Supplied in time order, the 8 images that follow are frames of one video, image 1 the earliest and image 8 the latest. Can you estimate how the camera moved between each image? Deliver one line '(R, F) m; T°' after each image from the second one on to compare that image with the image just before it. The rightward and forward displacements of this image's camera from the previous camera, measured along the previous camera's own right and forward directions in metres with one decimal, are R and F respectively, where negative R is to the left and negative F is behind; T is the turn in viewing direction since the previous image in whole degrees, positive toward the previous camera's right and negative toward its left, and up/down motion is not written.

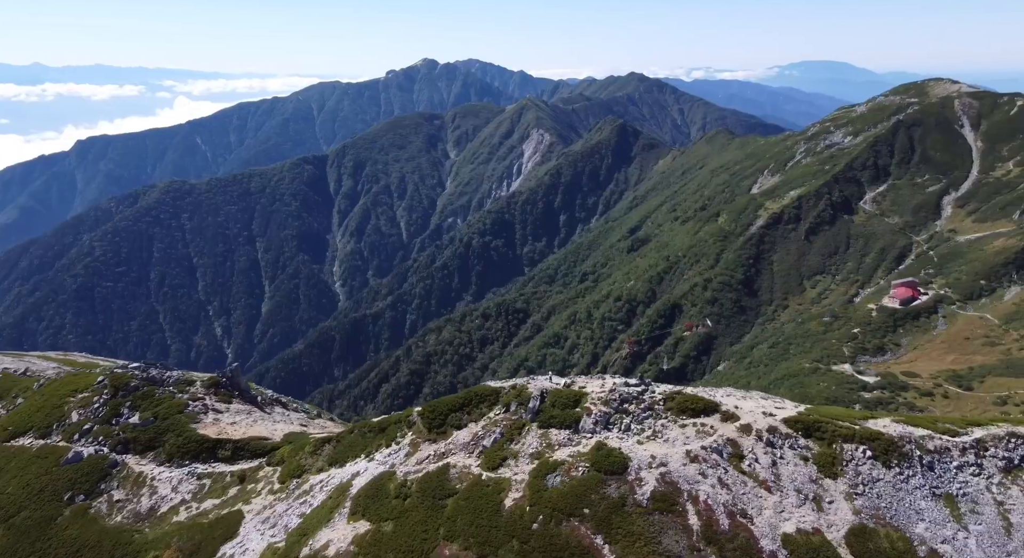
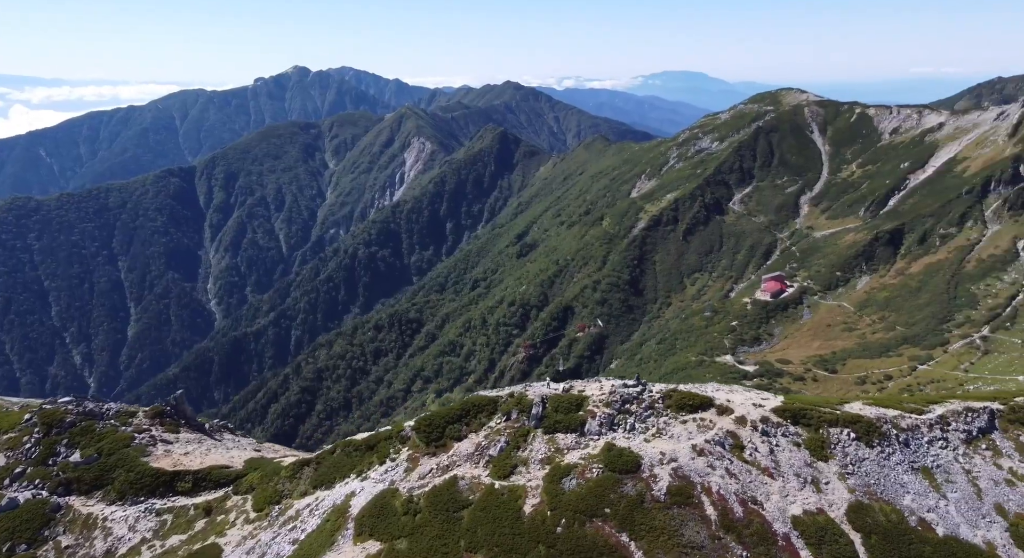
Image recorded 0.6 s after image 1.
(-6.4, -1.2) m; +10°
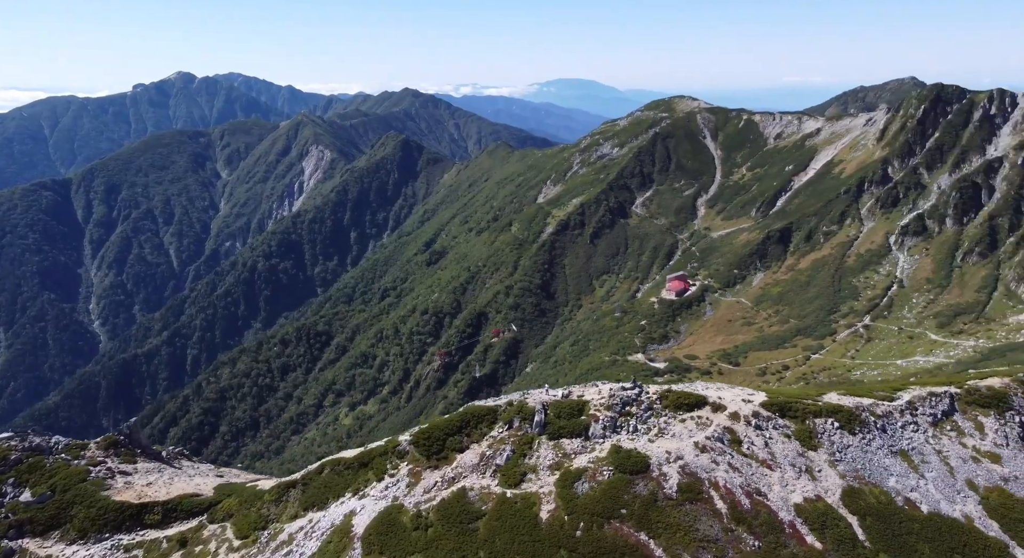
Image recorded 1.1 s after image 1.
(-5.5, -0.7) m; +8°
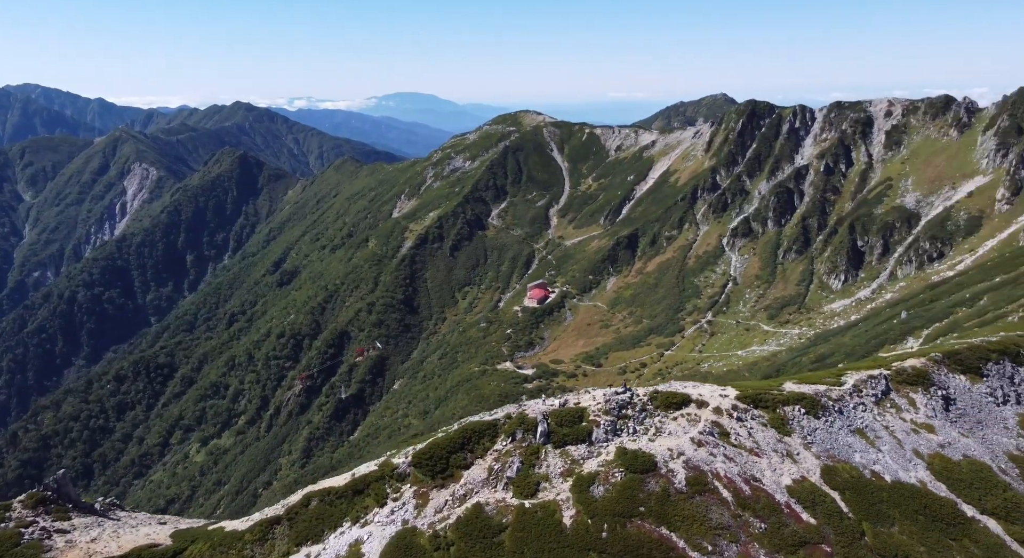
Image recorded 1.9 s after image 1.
(-9.0, -0.7) m; +13°
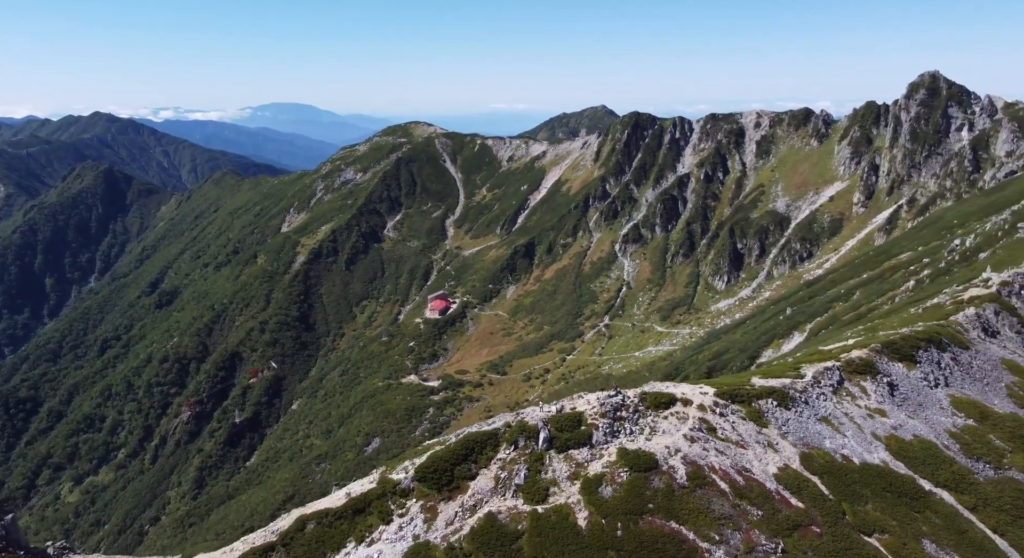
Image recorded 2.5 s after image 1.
(-6.9, -0.5) m; +9°
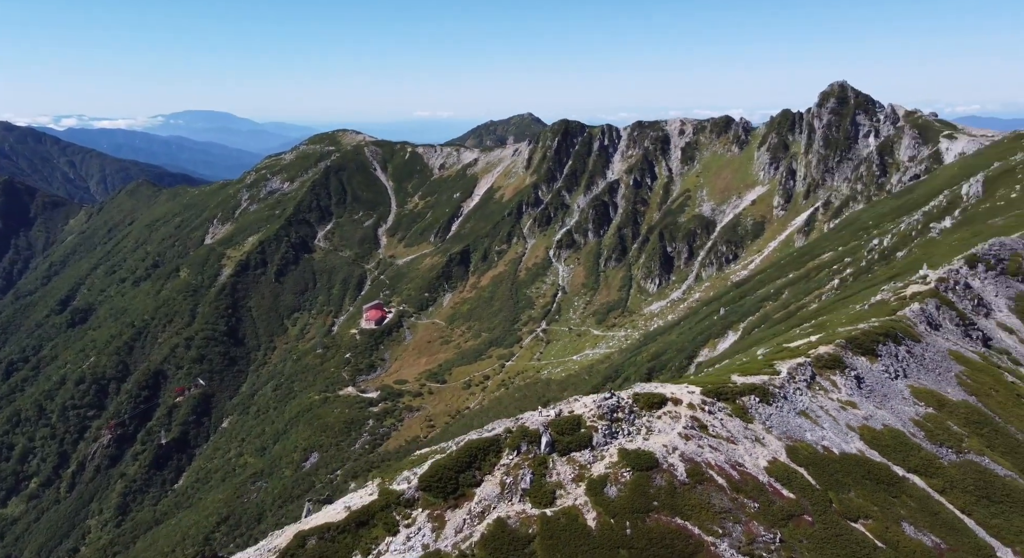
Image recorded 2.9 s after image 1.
(-4.5, -0.4) m; +6°
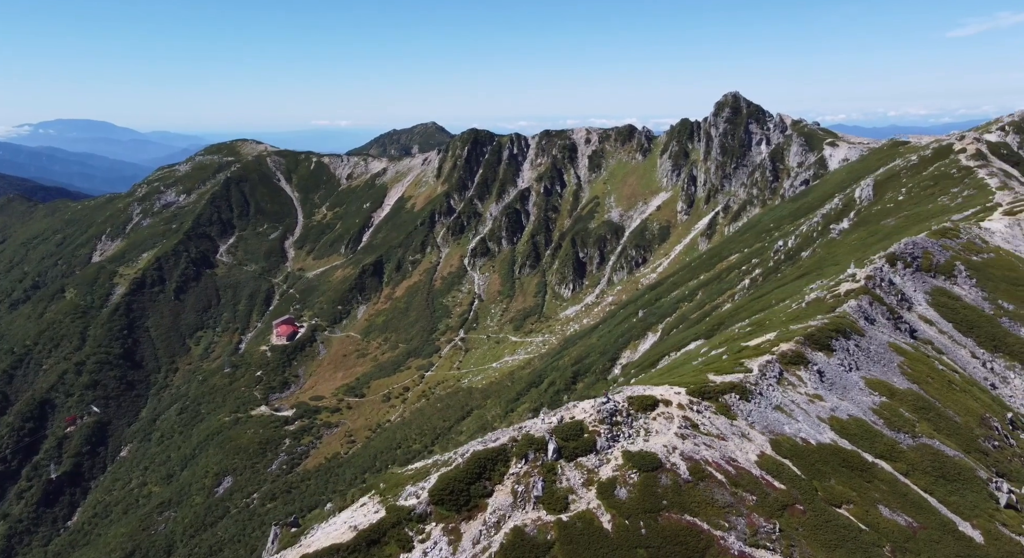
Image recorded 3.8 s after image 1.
(-6.3, +0.1) m; +8°
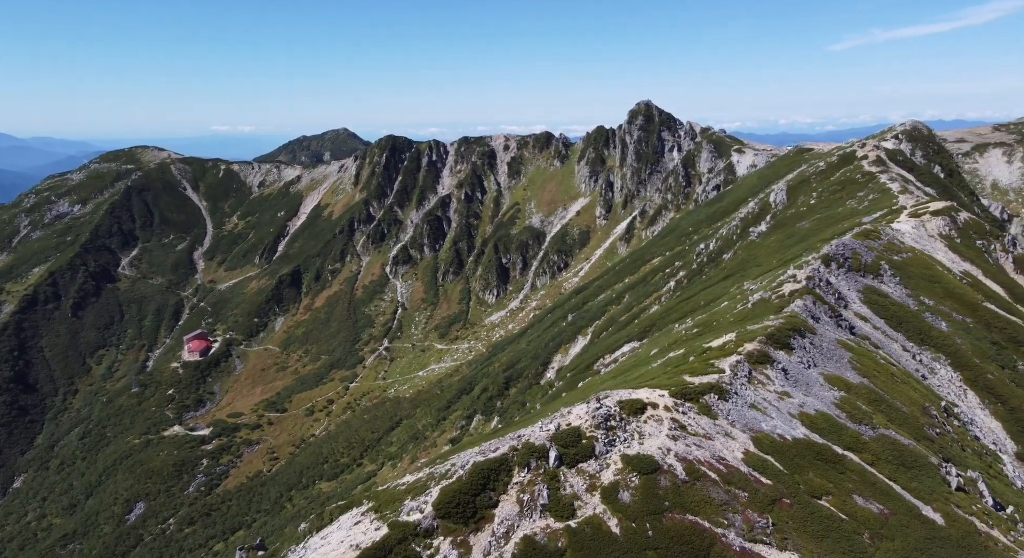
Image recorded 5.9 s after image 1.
(-5.3, +0.6) m; +7°
